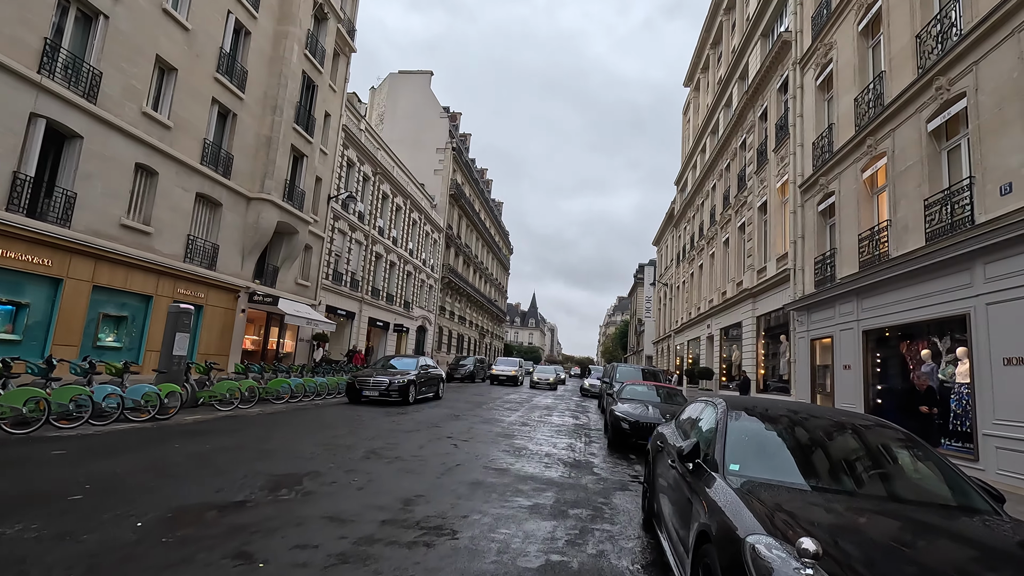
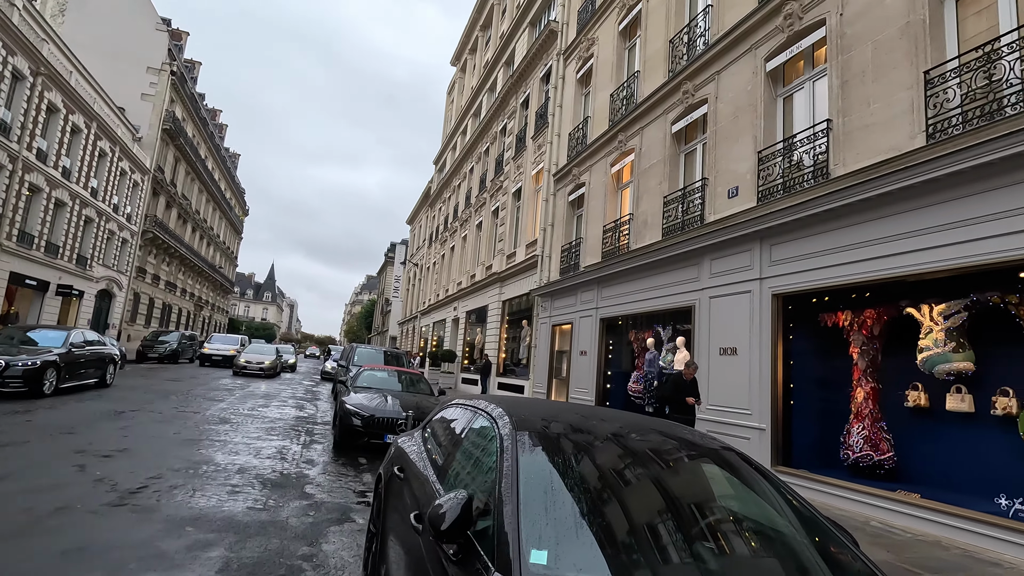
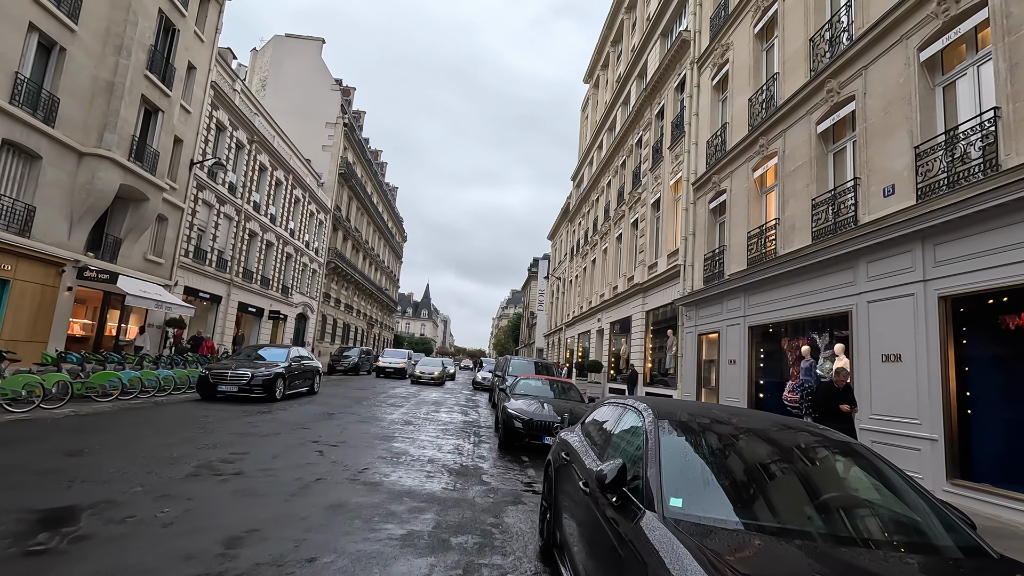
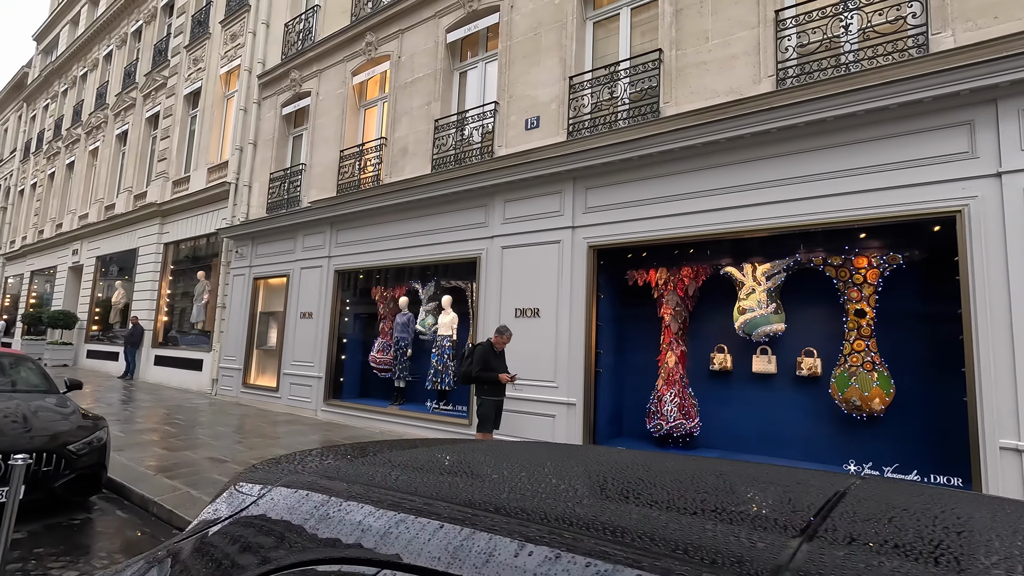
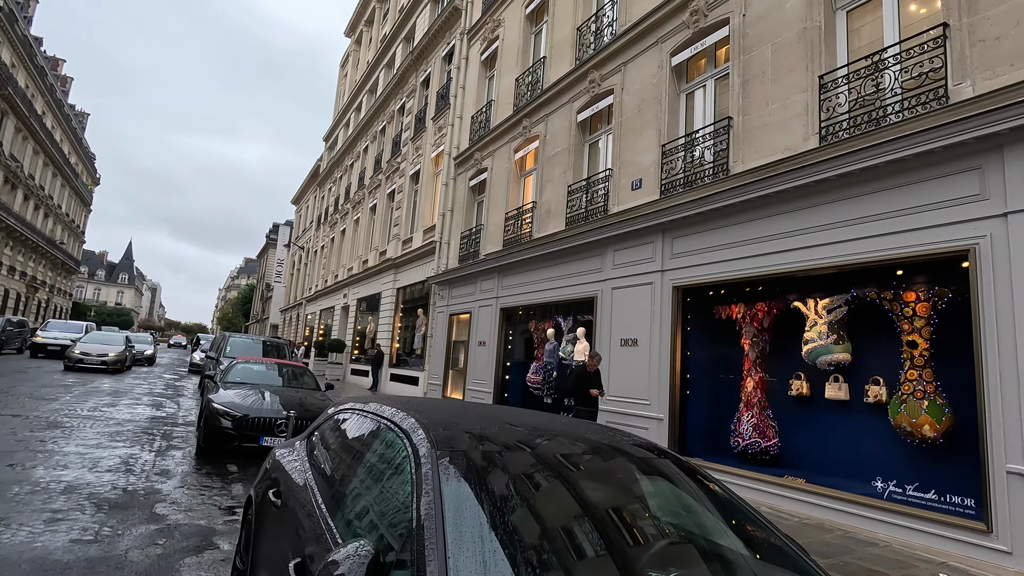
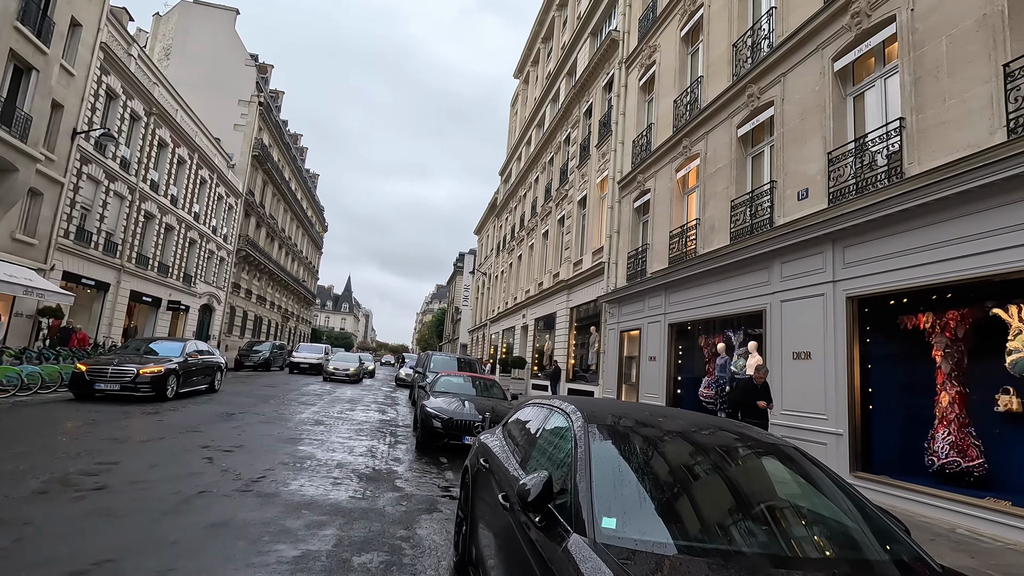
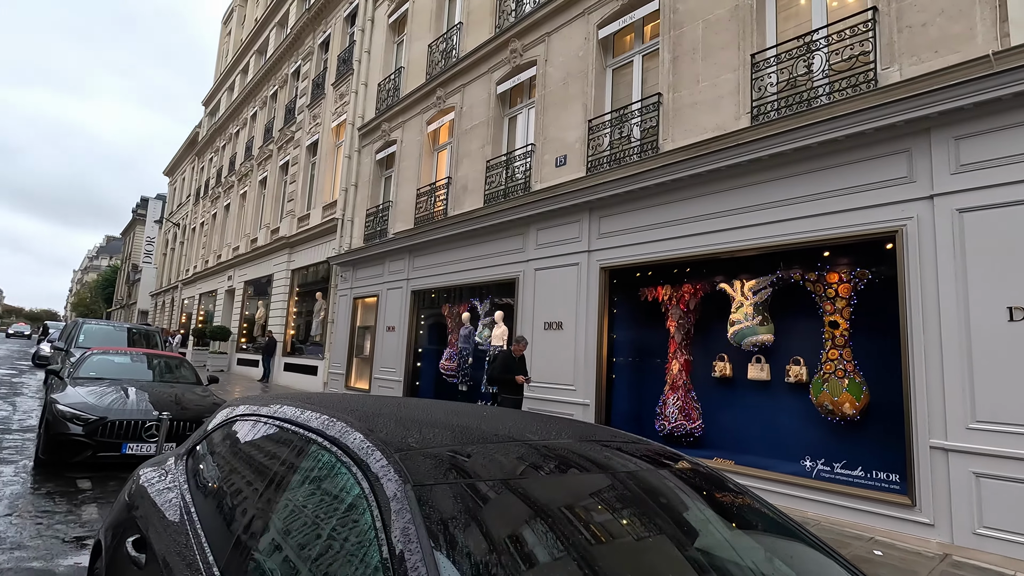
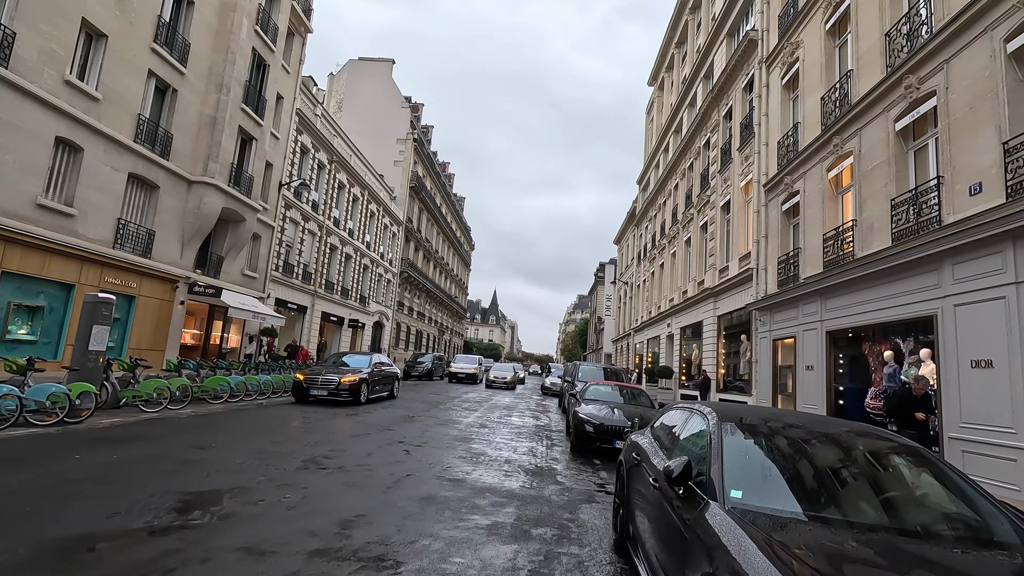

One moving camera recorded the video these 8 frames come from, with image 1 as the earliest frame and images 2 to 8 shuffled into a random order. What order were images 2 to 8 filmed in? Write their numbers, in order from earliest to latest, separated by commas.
8, 3, 6, 2, 5, 7, 4
